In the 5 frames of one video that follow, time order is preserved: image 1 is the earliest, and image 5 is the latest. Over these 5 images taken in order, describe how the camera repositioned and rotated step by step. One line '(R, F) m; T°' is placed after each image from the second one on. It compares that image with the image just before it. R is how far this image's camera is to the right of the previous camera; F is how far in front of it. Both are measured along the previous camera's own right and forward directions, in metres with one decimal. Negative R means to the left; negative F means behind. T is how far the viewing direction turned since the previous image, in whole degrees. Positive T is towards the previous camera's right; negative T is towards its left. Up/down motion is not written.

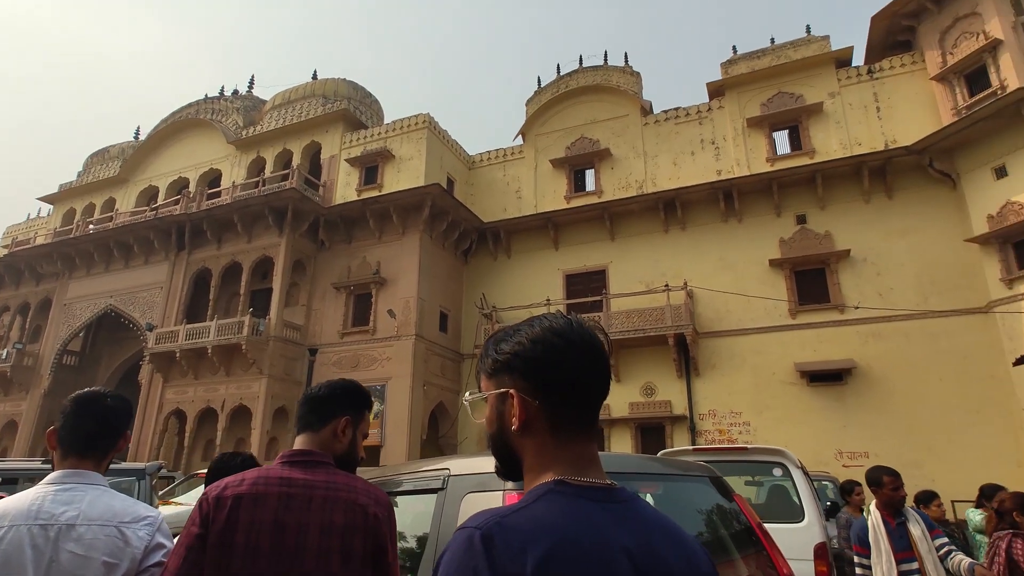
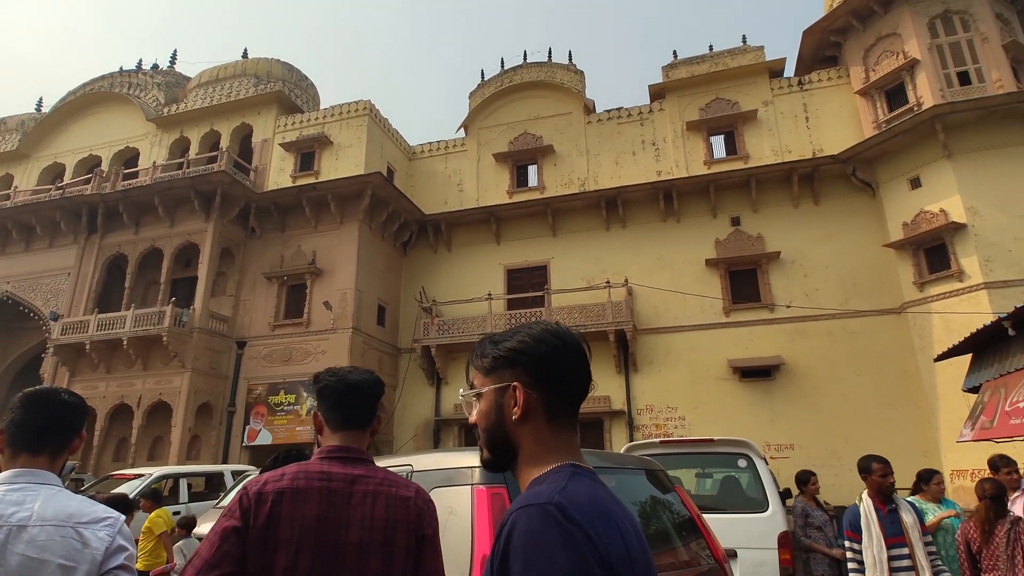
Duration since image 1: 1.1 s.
(-0.3, +0.1) m; +7°
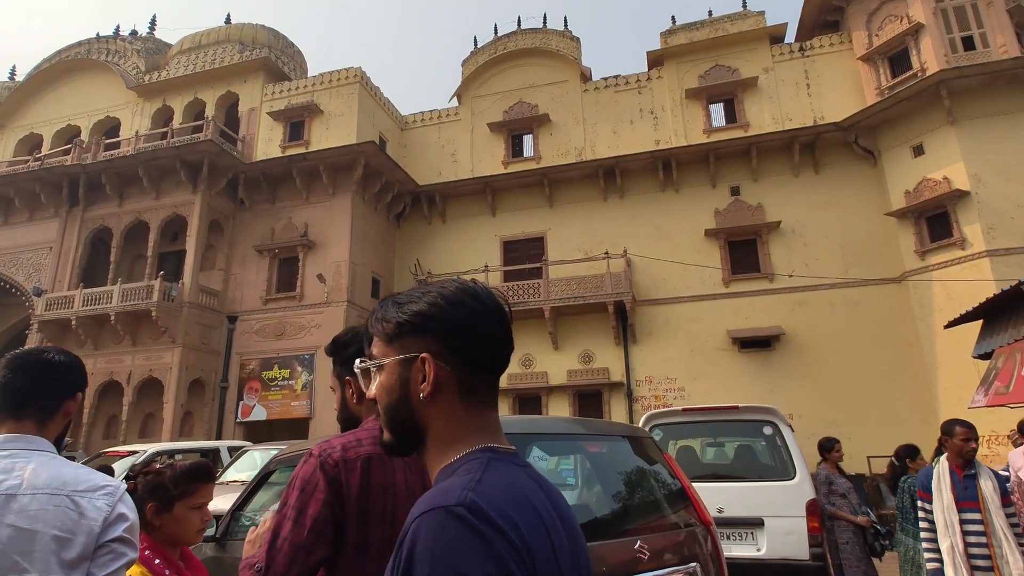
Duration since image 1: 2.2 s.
(-0.2, +0.2) m; +1°
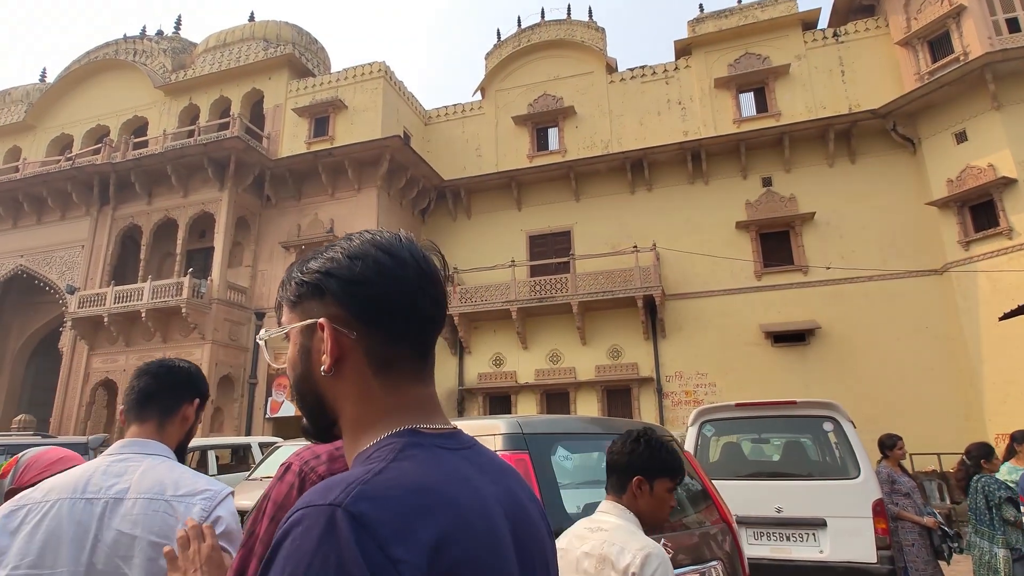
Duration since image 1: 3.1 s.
(-0.2, +0.1) m; -2°
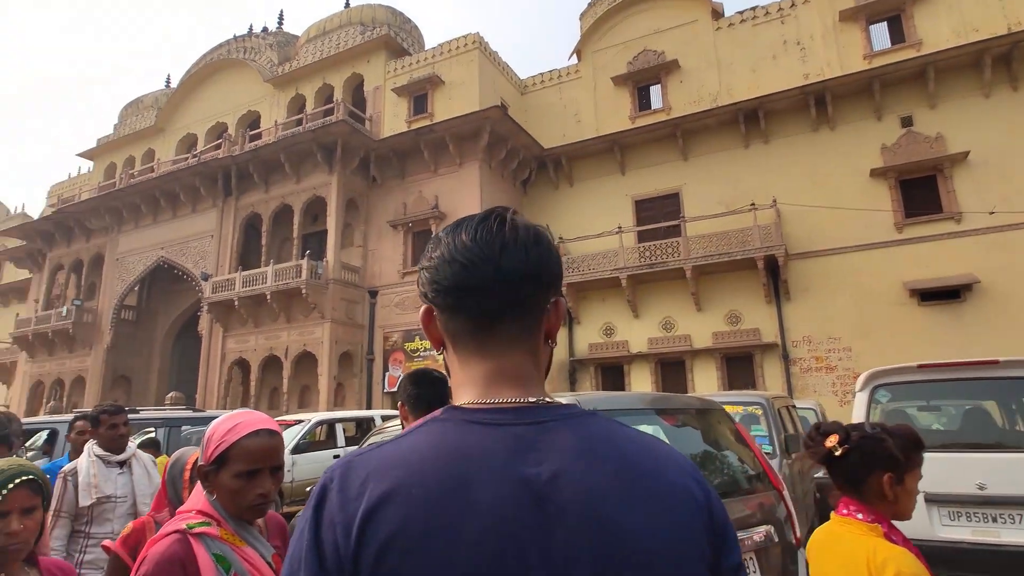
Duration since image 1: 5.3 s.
(-0.3, +0.3) m; -9°
